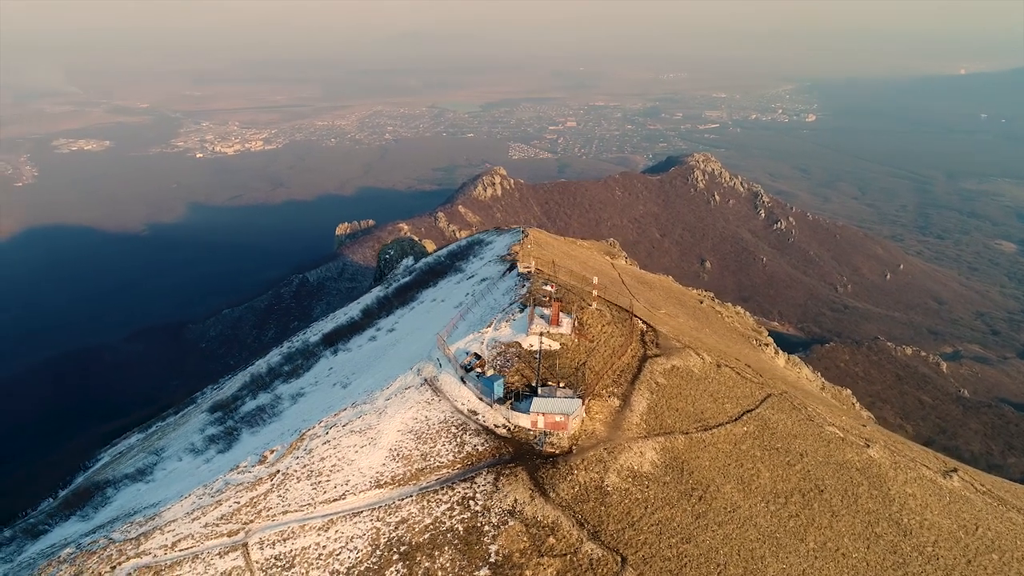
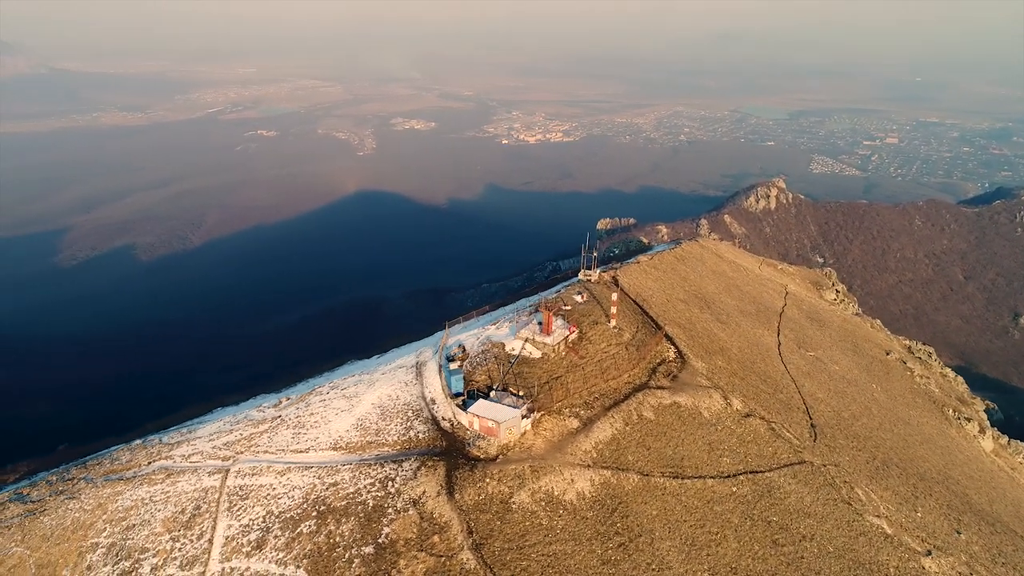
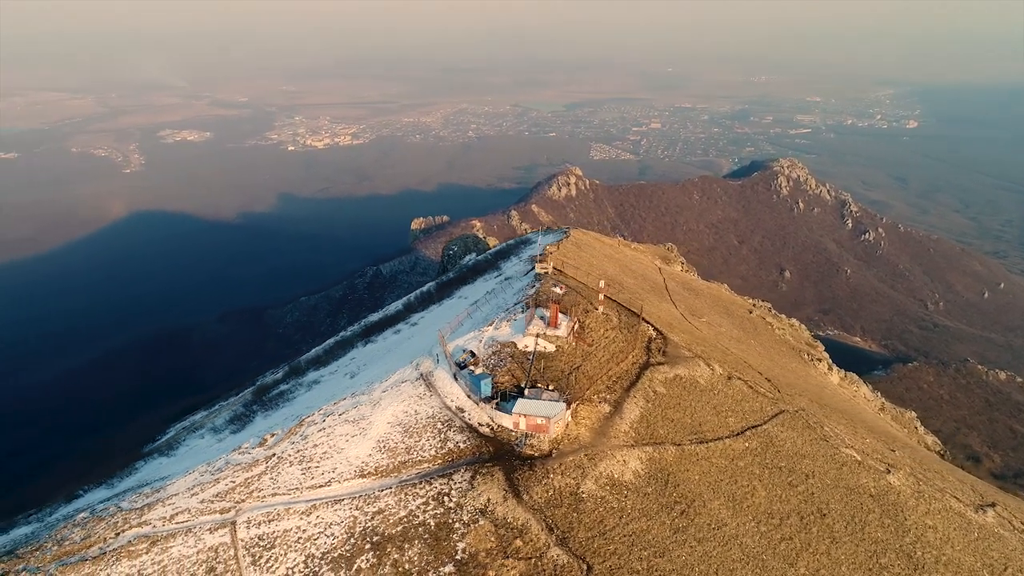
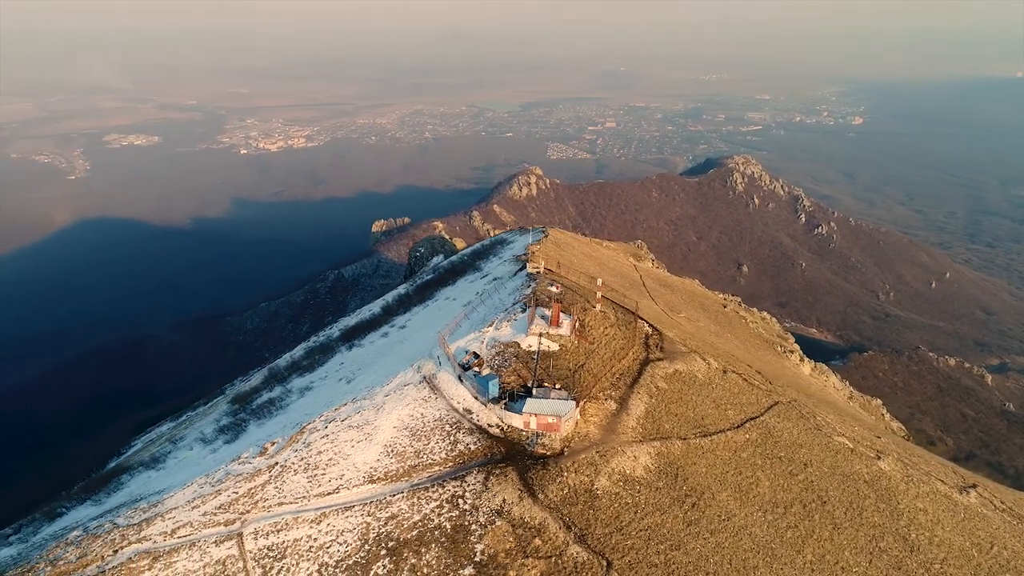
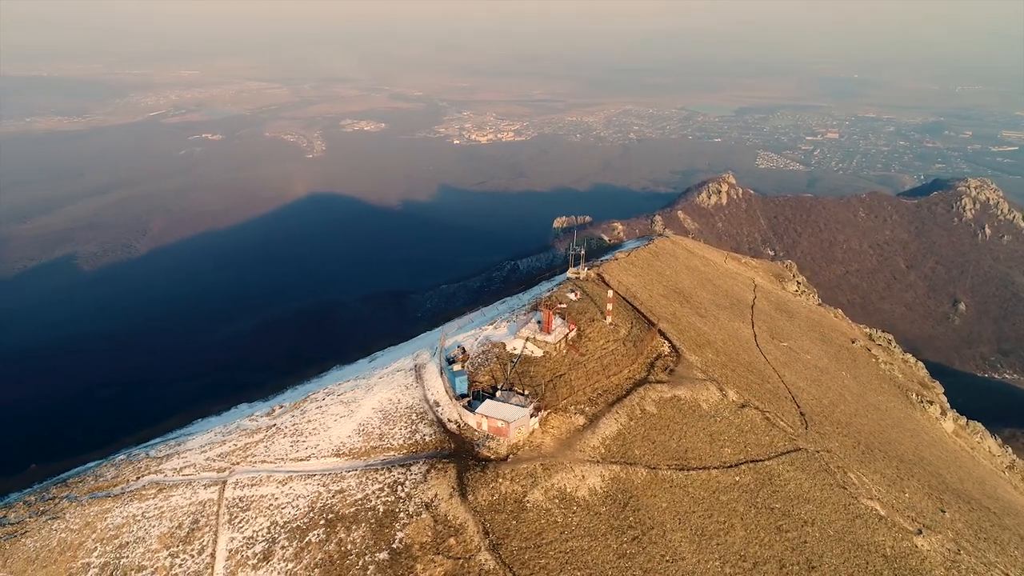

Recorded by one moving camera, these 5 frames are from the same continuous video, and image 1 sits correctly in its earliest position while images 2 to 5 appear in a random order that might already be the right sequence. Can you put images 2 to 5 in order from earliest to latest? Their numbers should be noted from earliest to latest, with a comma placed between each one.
4, 3, 5, 2
